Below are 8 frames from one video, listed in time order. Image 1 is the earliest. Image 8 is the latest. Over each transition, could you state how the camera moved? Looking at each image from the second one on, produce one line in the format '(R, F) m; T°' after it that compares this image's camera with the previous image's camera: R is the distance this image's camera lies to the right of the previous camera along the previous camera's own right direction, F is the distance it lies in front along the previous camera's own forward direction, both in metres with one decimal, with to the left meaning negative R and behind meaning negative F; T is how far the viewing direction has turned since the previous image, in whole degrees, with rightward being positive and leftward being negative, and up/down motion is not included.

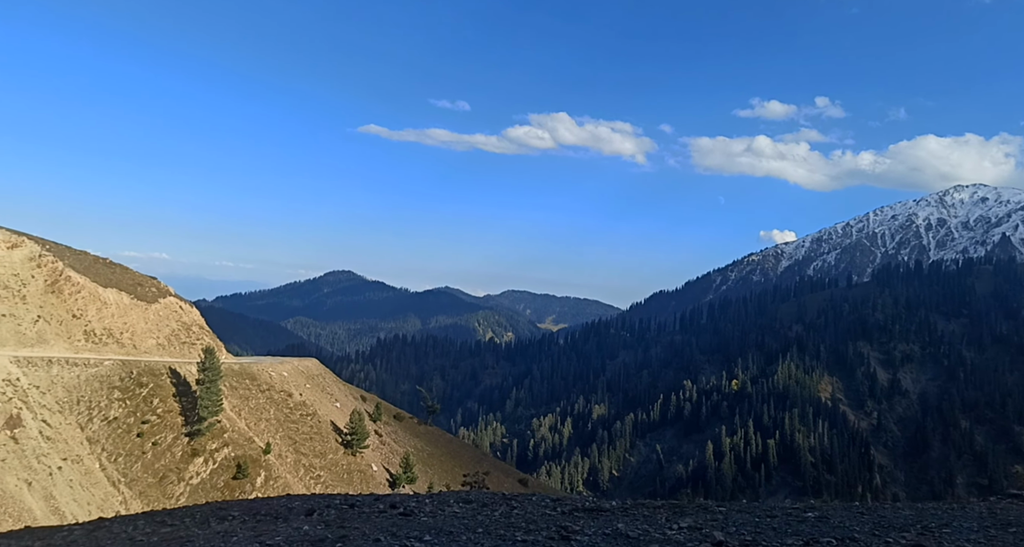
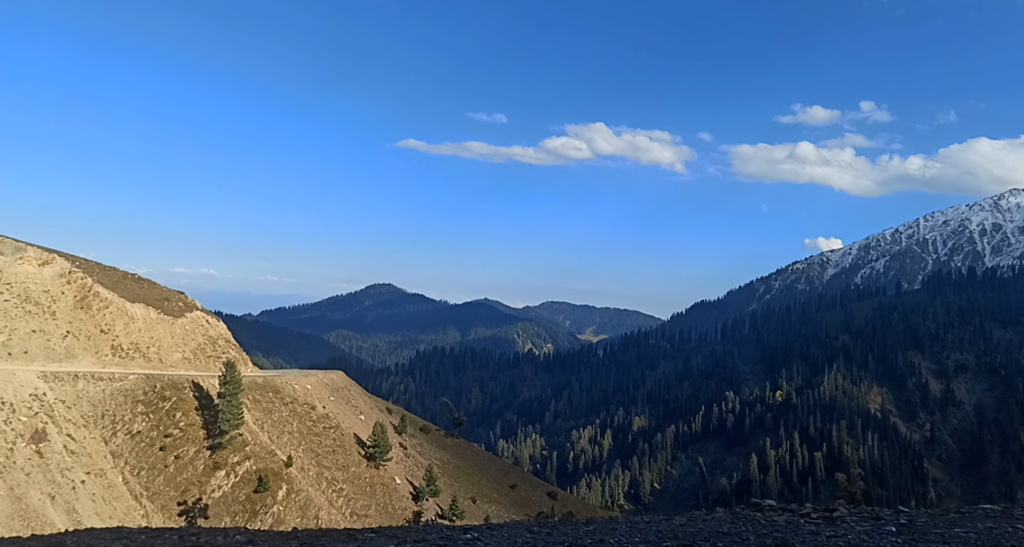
(+0.8, +0.3) m; -3°
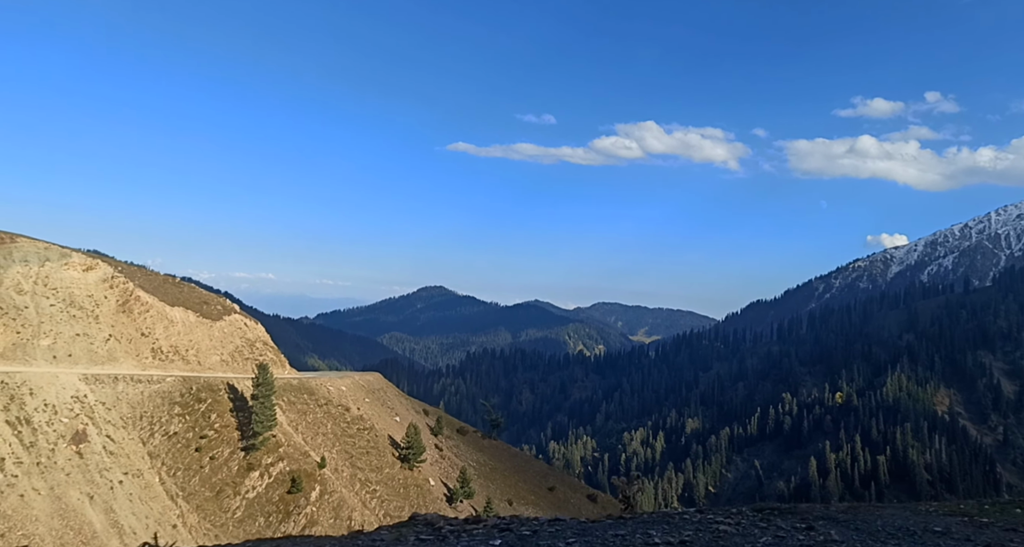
(+0.9, +0.2) m; -4°
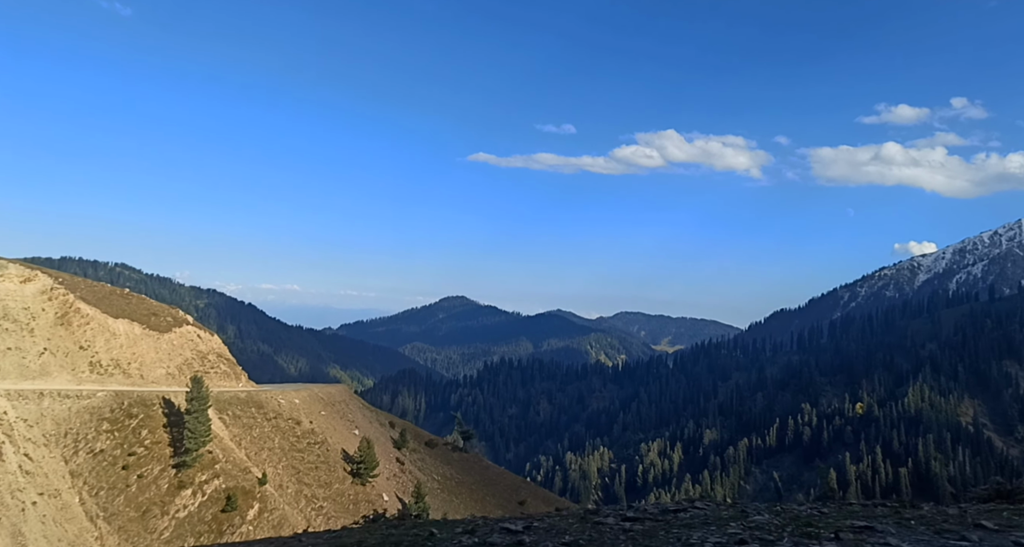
(+2.9, +1.6) m; -2°
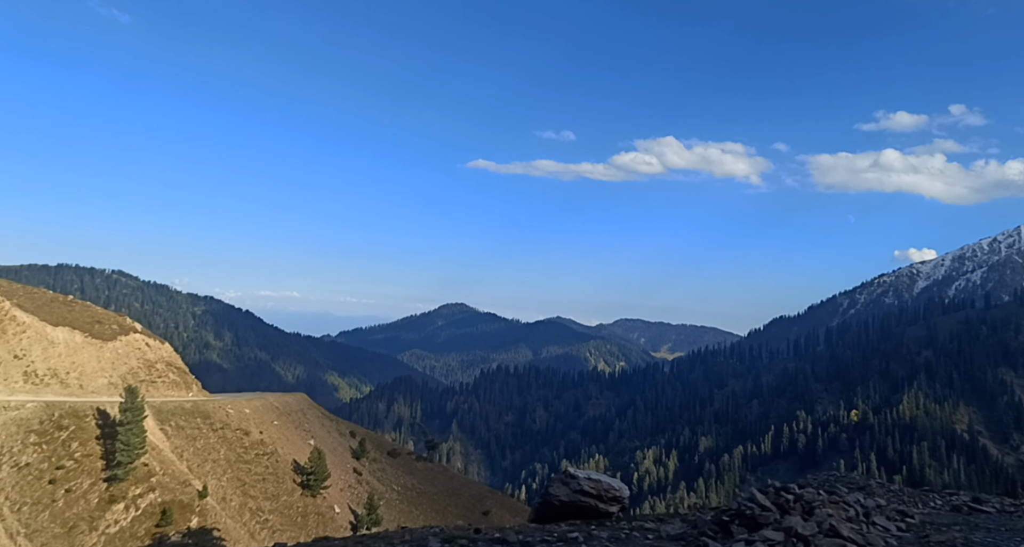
(+2.0, +1.0) m; 0°
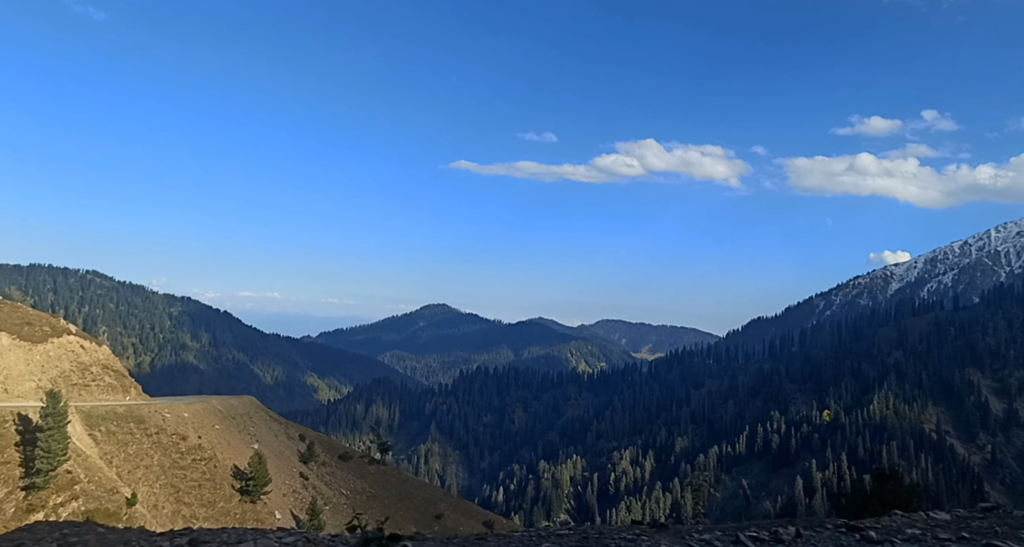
(+1.5, -1.6) m; +1°
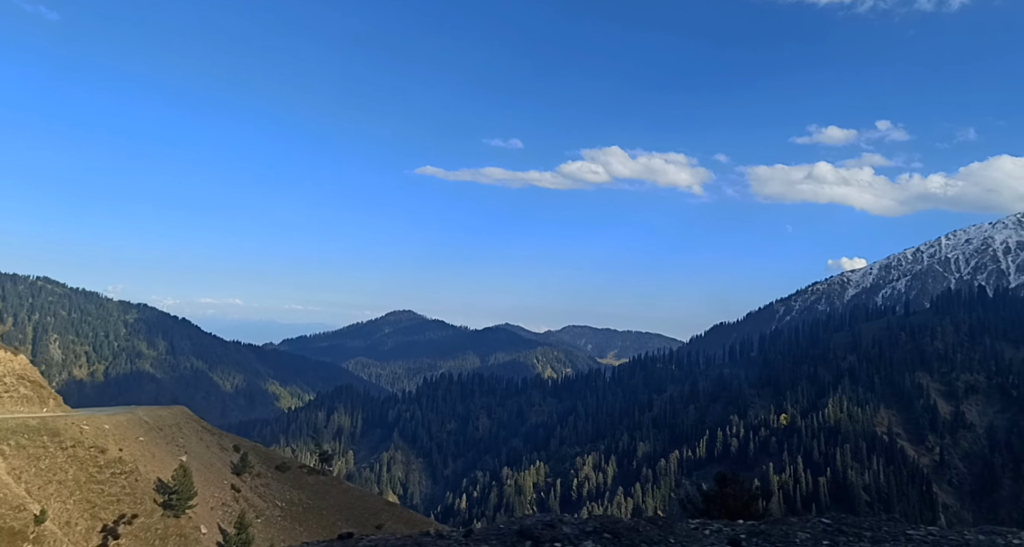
(+1.5, -0.7) m; +2°
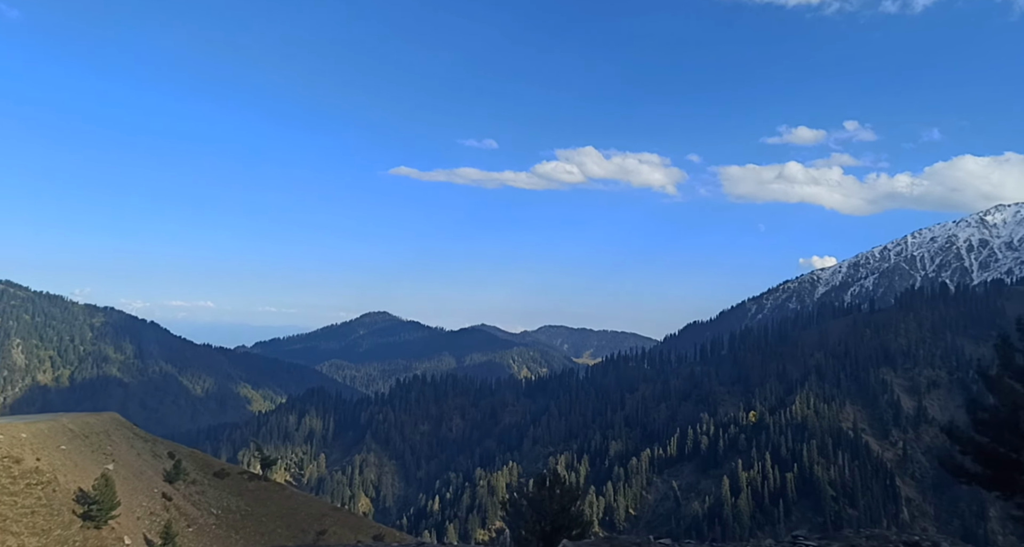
(+1.7, +0.5) m; +2°
